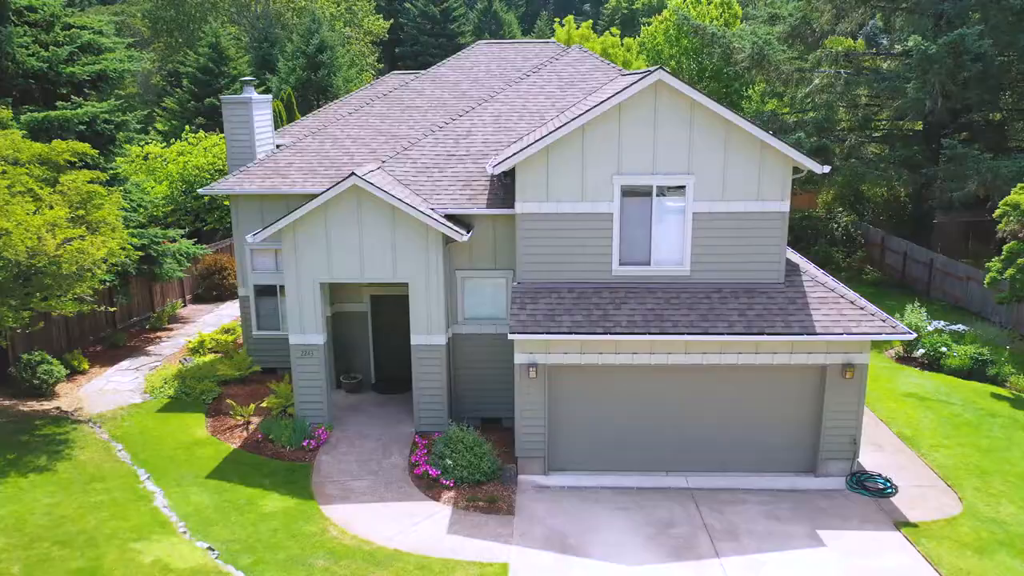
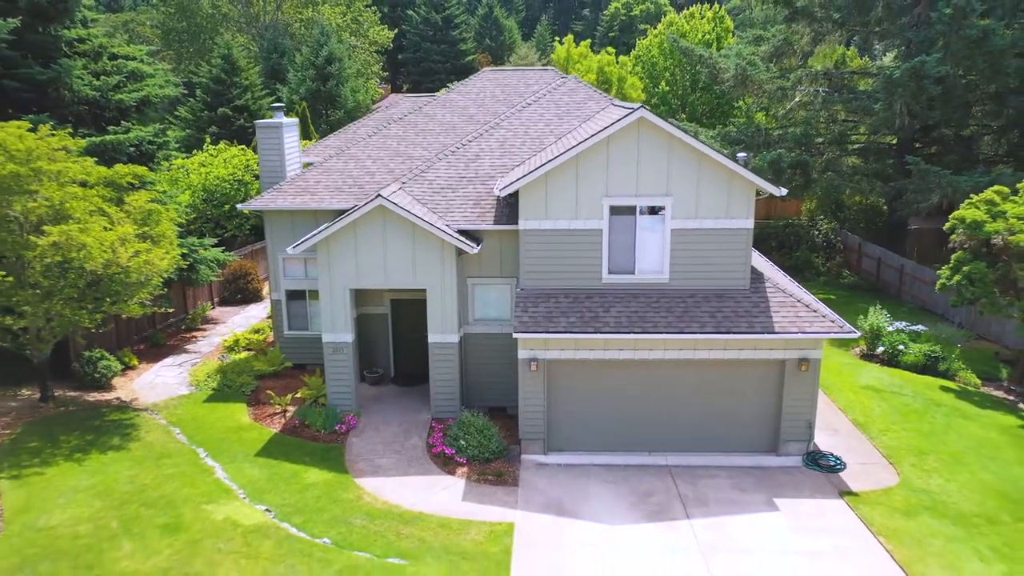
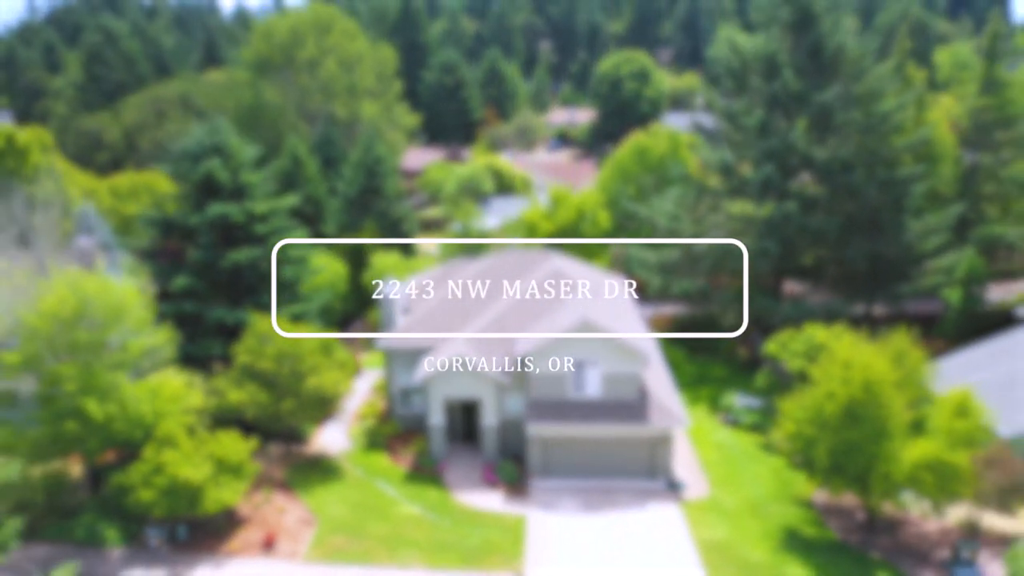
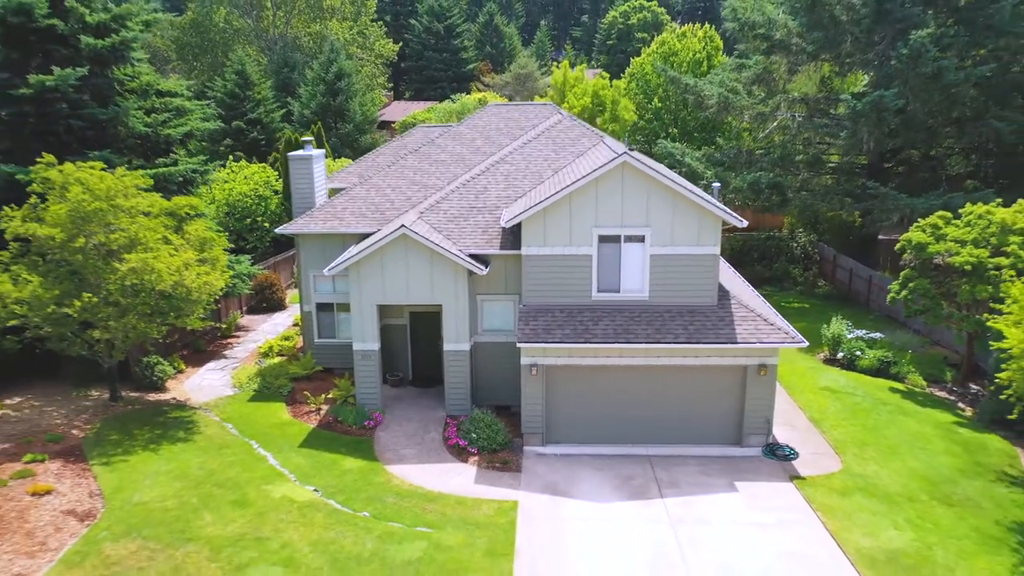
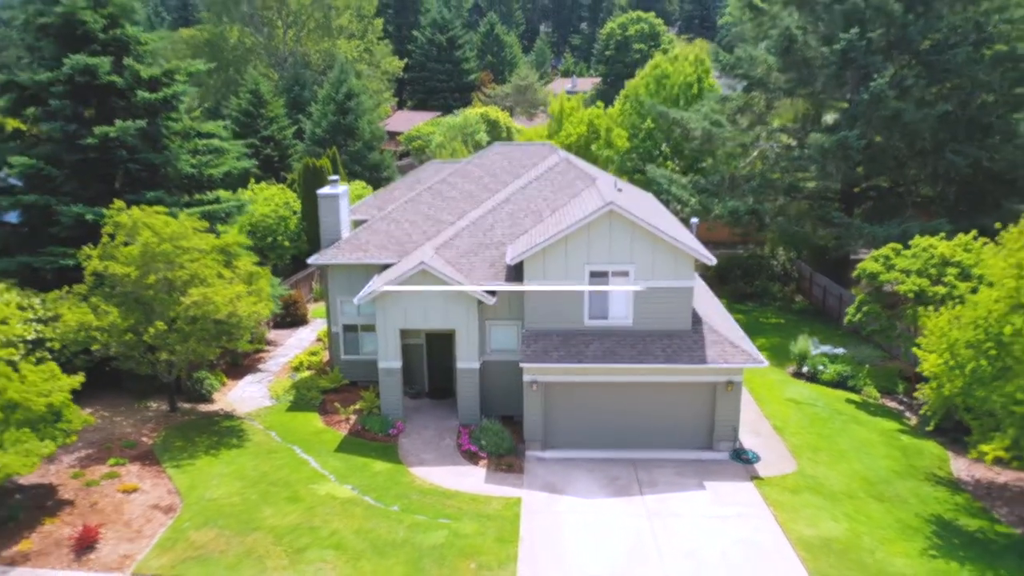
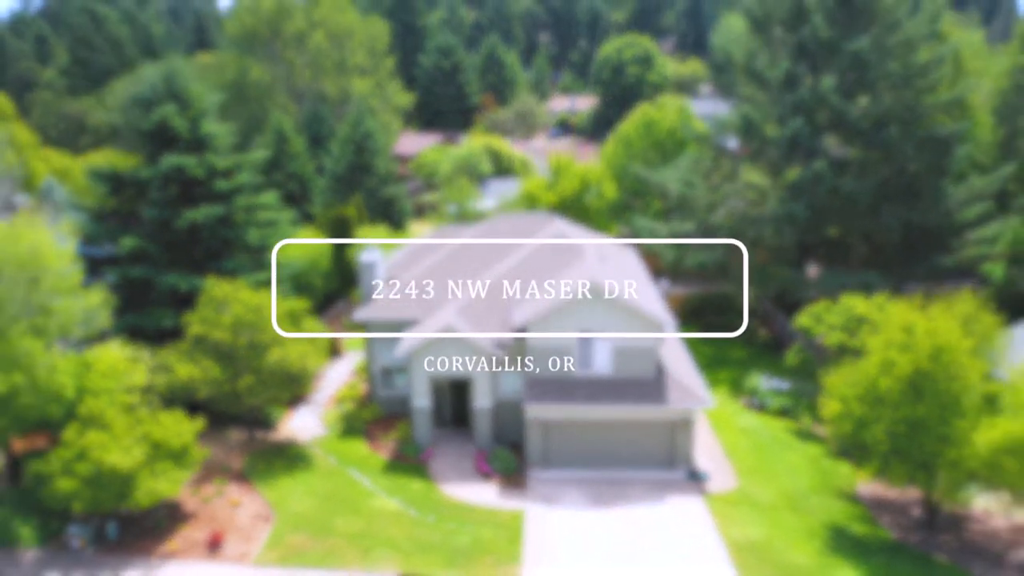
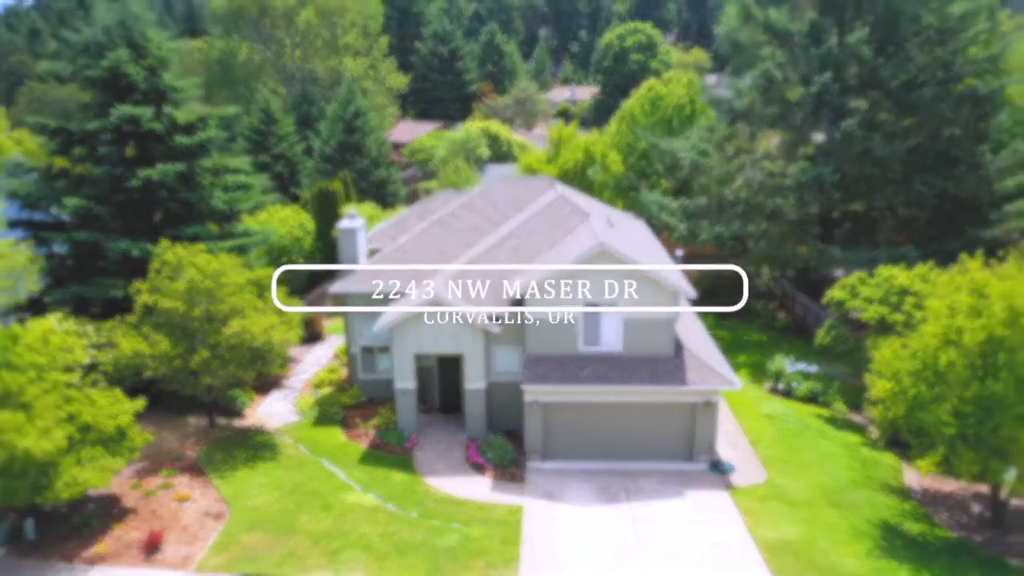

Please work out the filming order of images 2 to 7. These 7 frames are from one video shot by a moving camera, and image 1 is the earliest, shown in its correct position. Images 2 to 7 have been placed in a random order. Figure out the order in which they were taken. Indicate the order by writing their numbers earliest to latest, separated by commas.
2, 4, 5, 7, 6, 3
